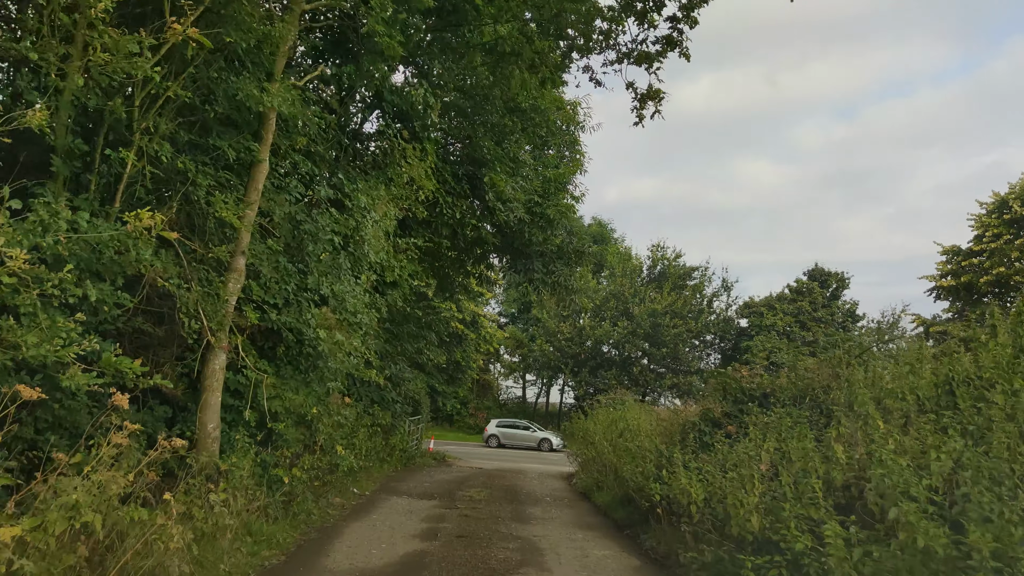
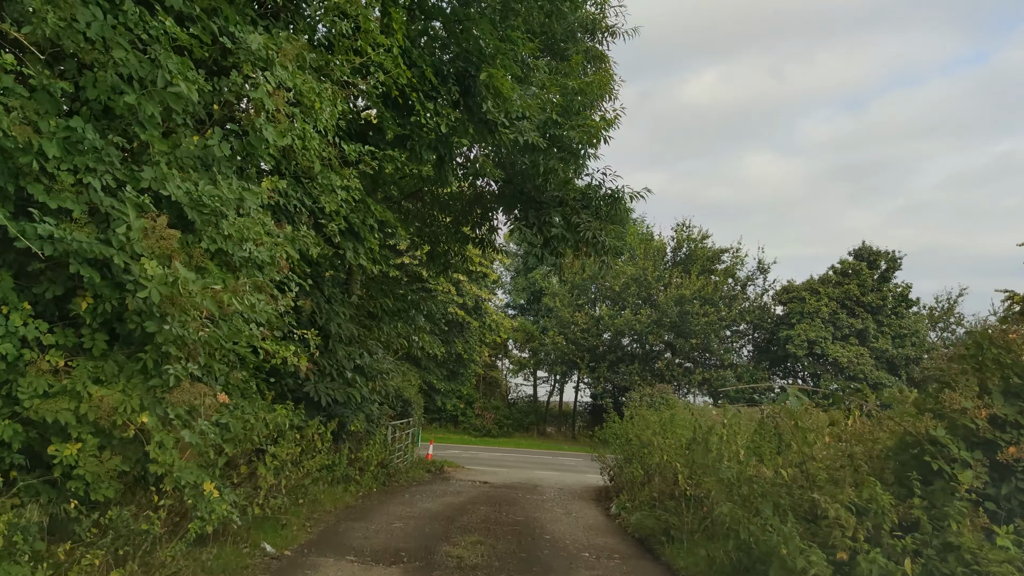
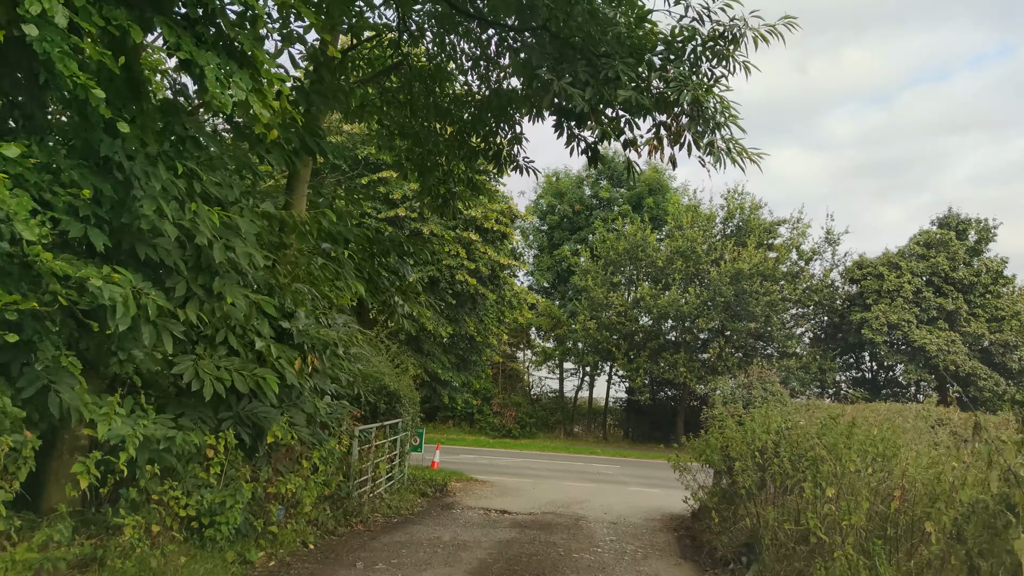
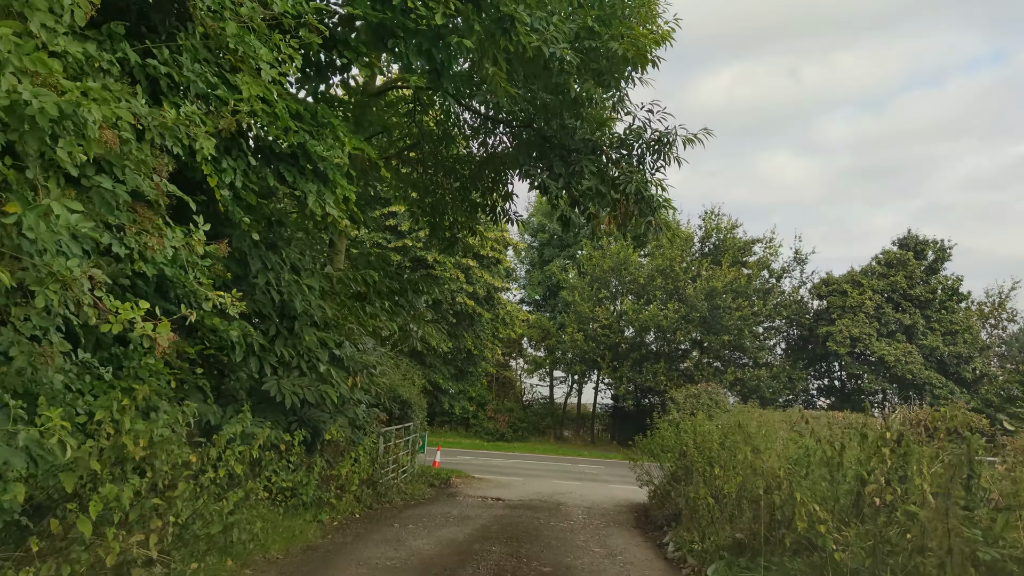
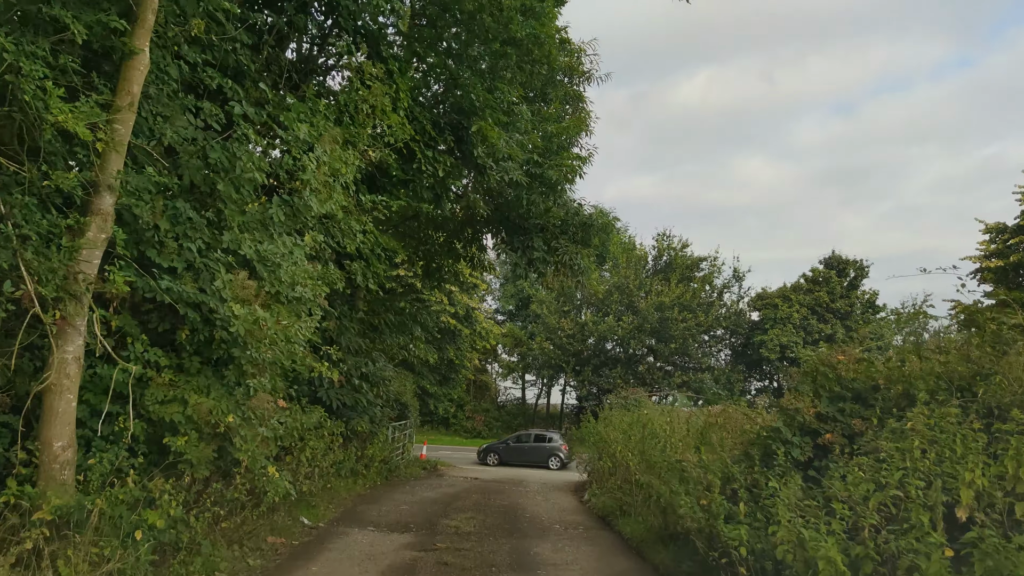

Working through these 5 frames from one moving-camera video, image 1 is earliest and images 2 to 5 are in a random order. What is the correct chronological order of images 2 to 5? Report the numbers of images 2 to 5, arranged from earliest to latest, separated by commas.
5, 2, 4, 3
